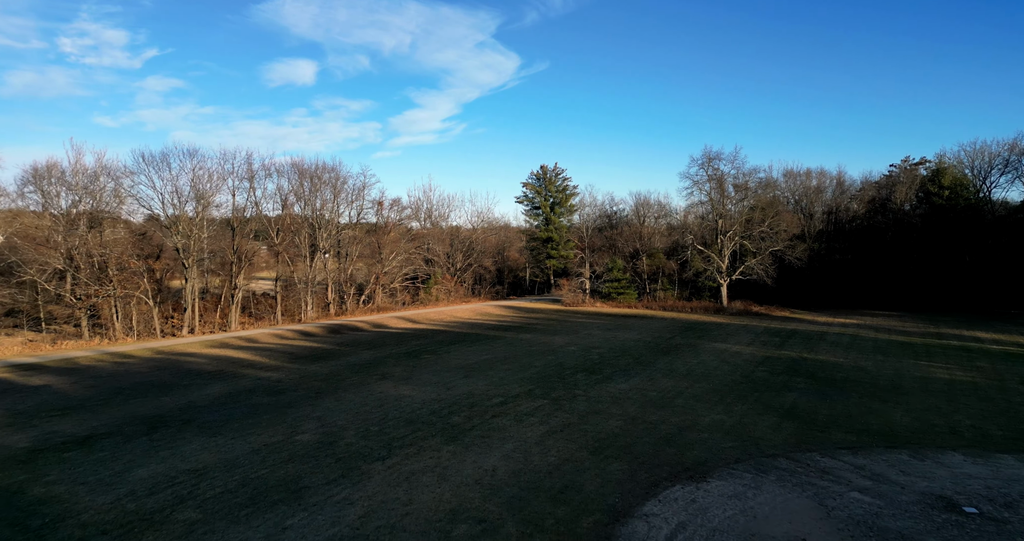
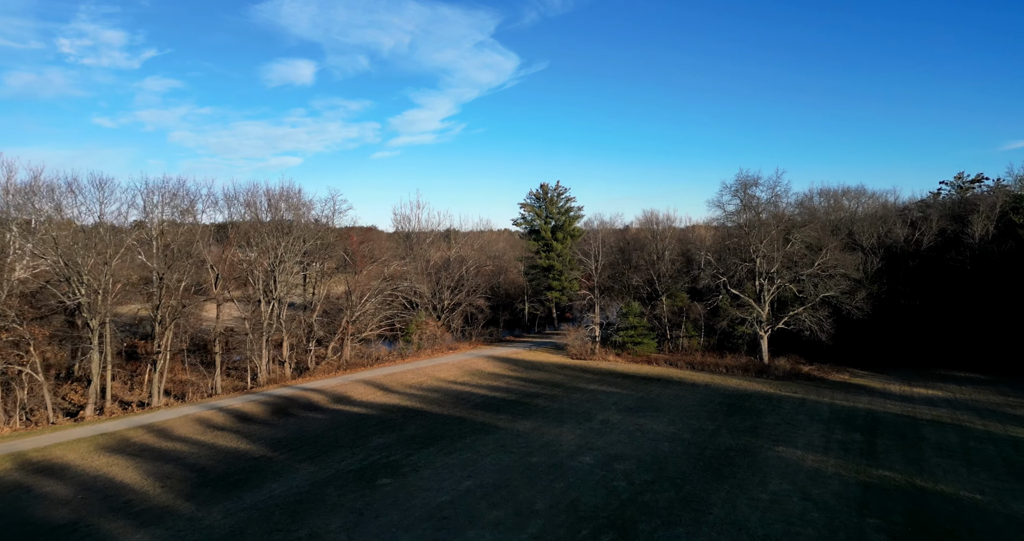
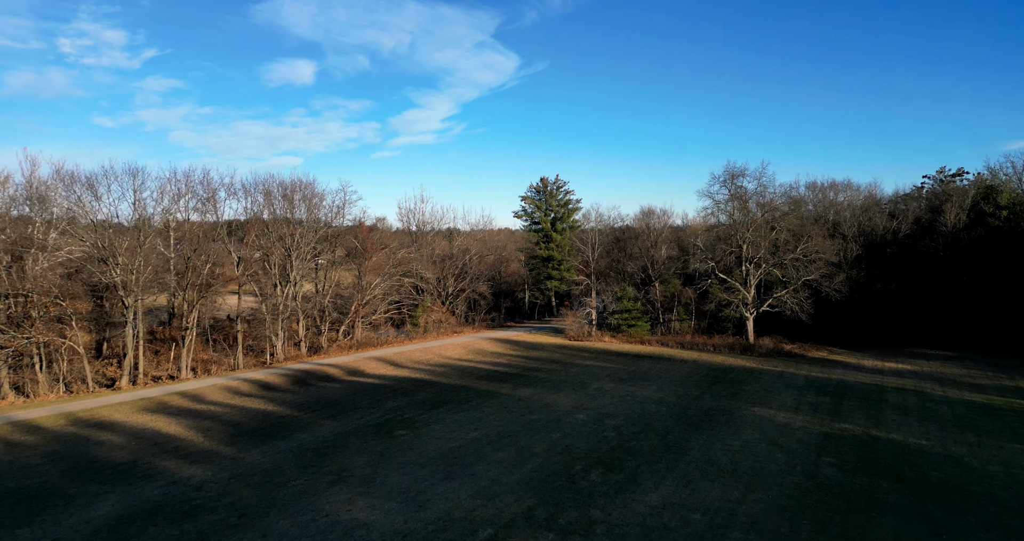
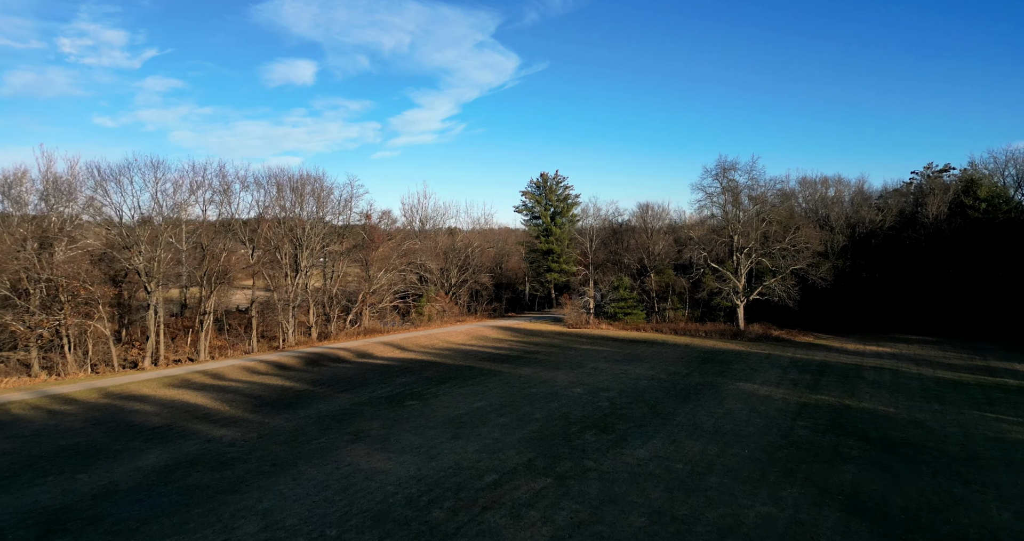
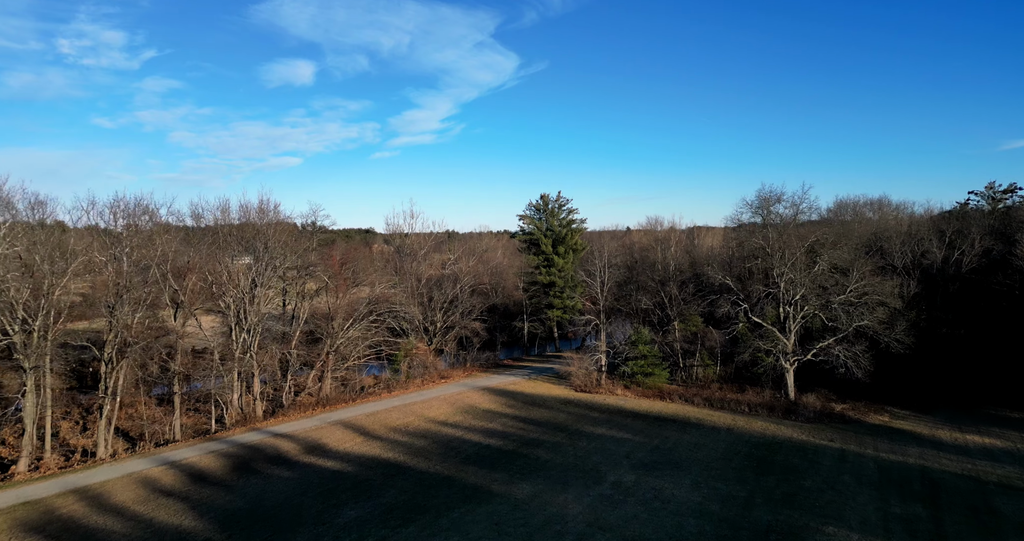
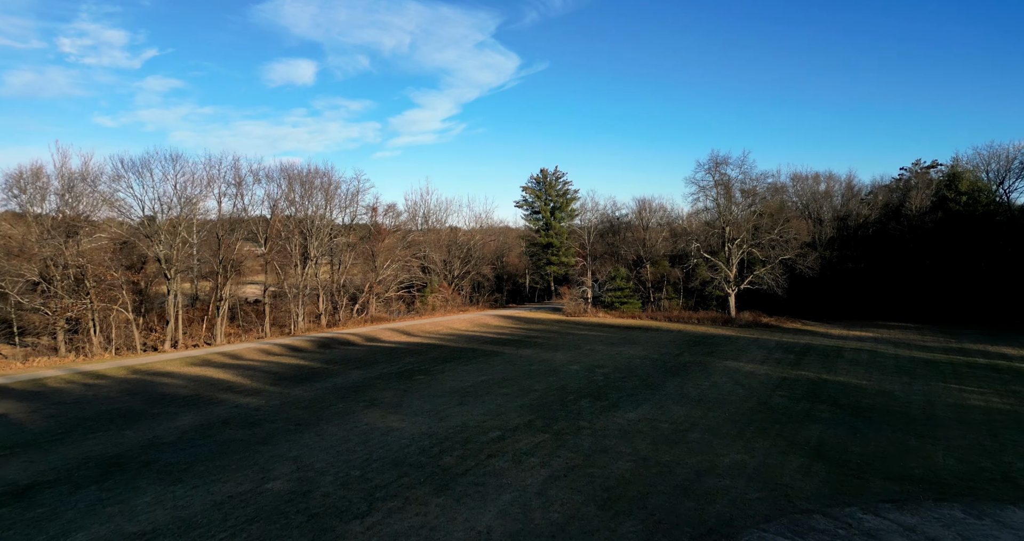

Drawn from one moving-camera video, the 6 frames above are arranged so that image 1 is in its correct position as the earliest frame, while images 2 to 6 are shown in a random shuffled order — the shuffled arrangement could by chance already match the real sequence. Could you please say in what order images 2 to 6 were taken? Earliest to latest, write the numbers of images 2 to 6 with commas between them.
6, 4, 3, 2, 5
